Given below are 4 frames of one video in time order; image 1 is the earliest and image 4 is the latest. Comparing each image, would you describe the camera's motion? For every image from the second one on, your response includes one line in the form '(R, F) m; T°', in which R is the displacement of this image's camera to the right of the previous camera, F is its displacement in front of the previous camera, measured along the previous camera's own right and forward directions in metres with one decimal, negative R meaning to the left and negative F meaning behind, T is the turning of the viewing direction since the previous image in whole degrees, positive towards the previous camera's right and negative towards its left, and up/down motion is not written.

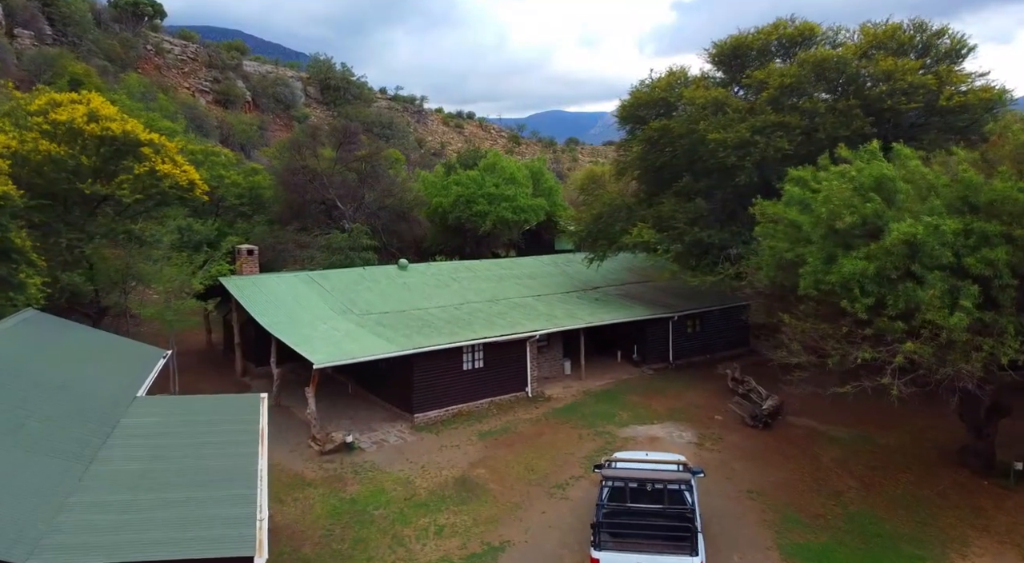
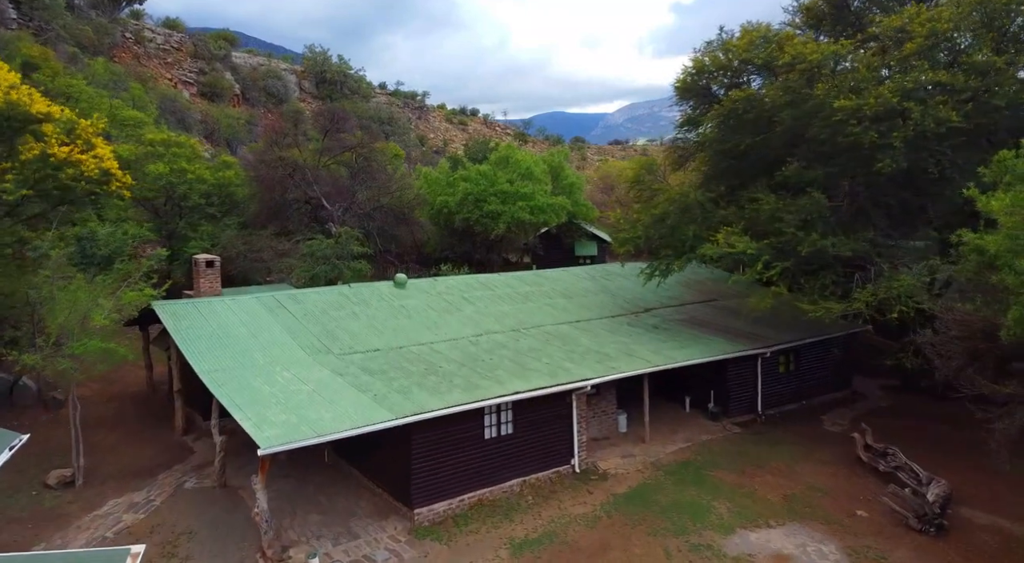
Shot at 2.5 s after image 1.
(-0.9, +6.8) m; 0°
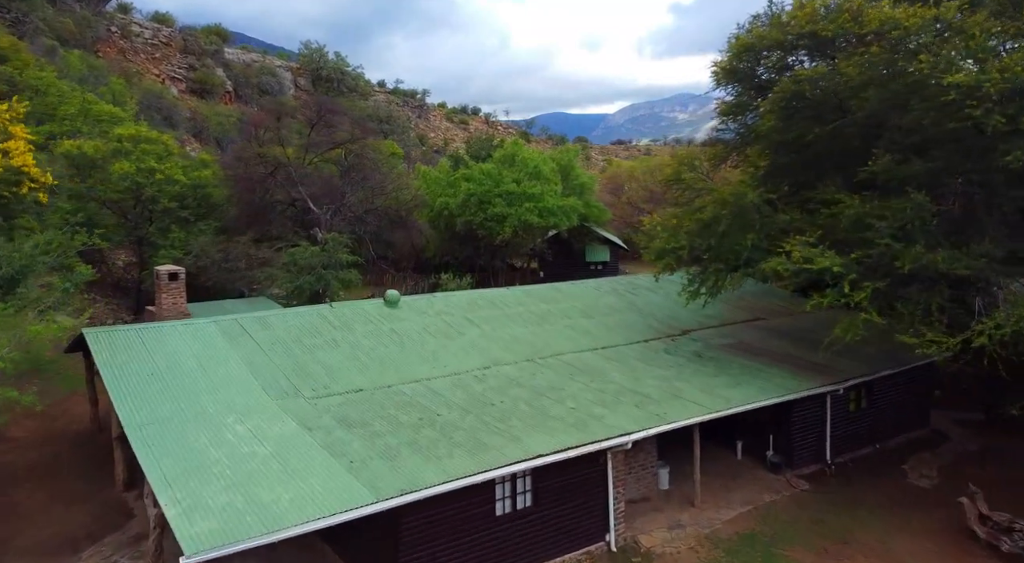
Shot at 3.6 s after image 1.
(-0.3, +3.6) m; 0°
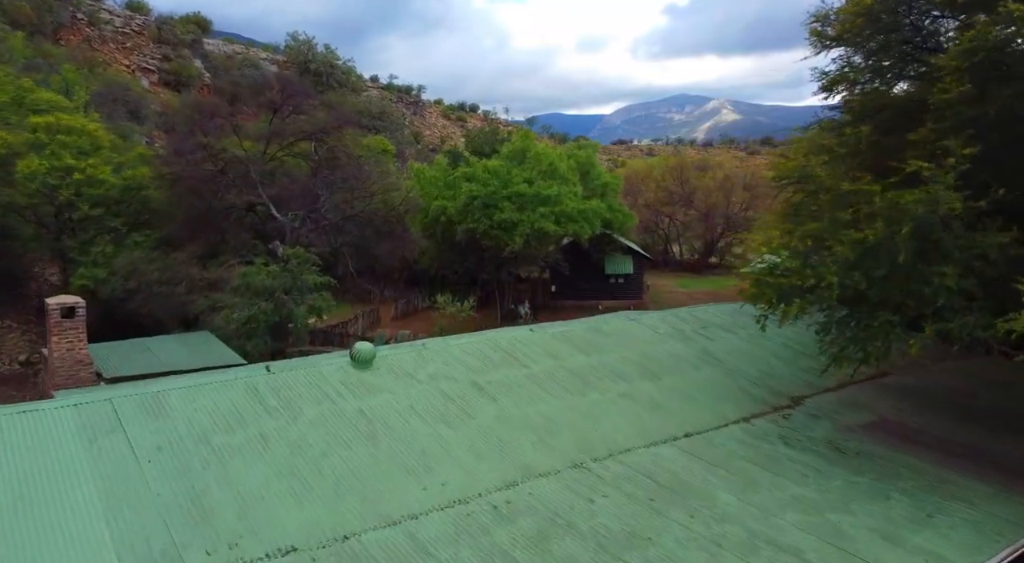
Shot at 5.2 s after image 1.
(-0.6, +6.3) m; 0°
